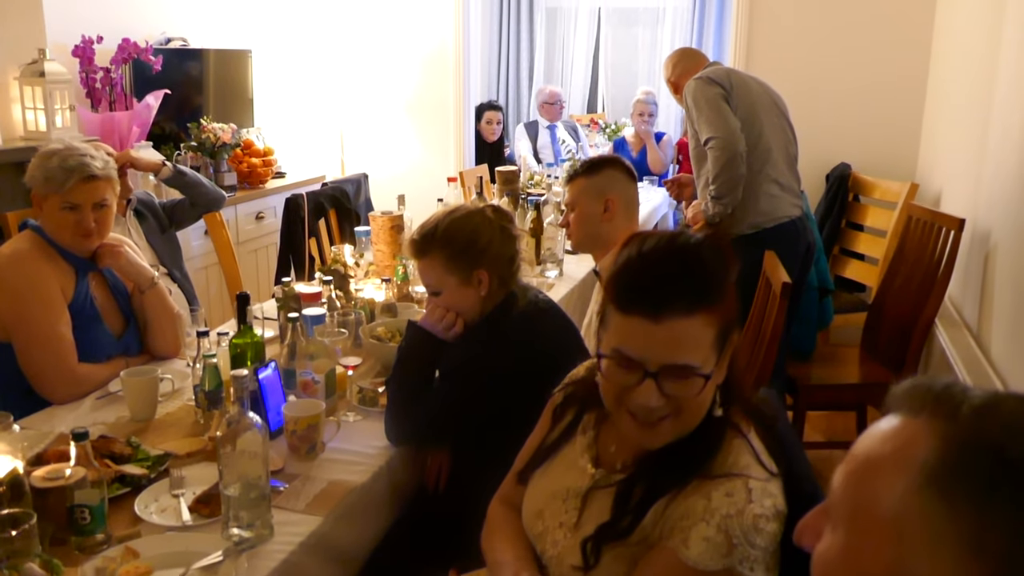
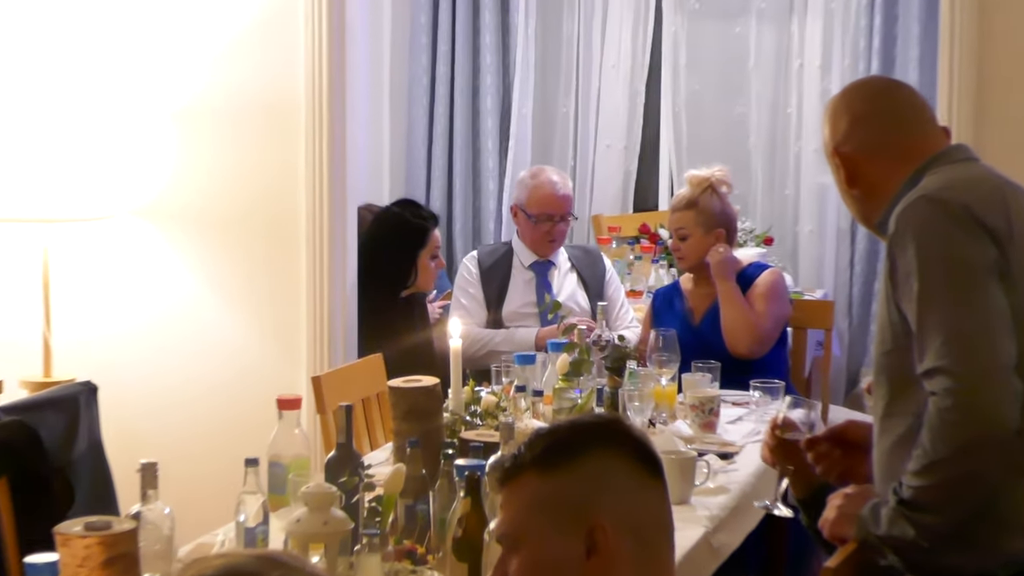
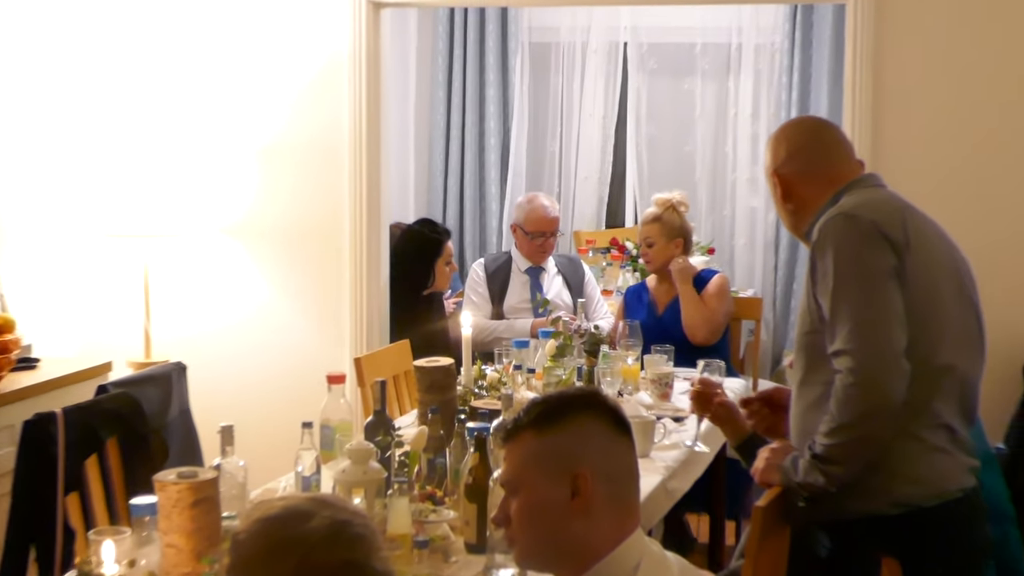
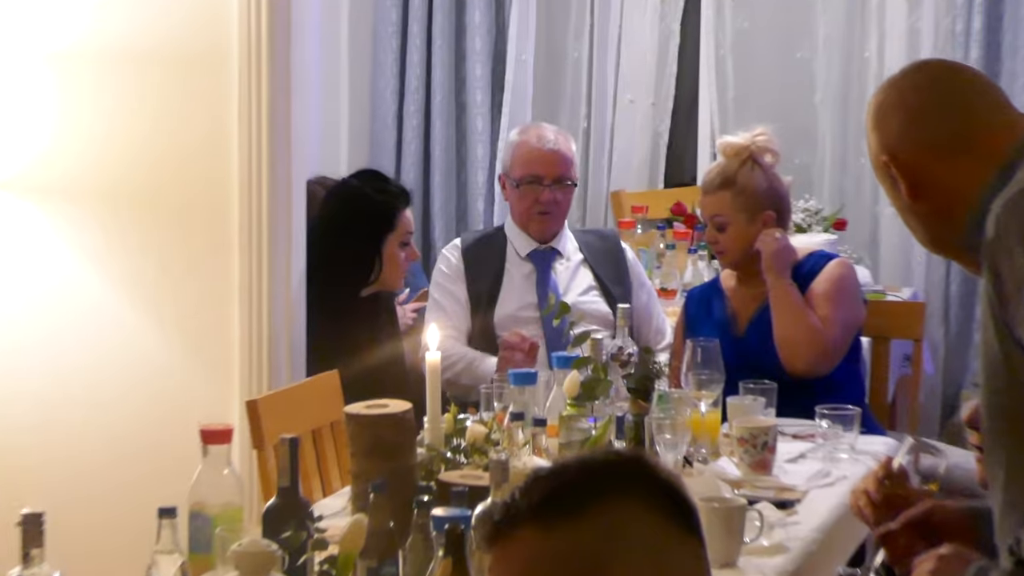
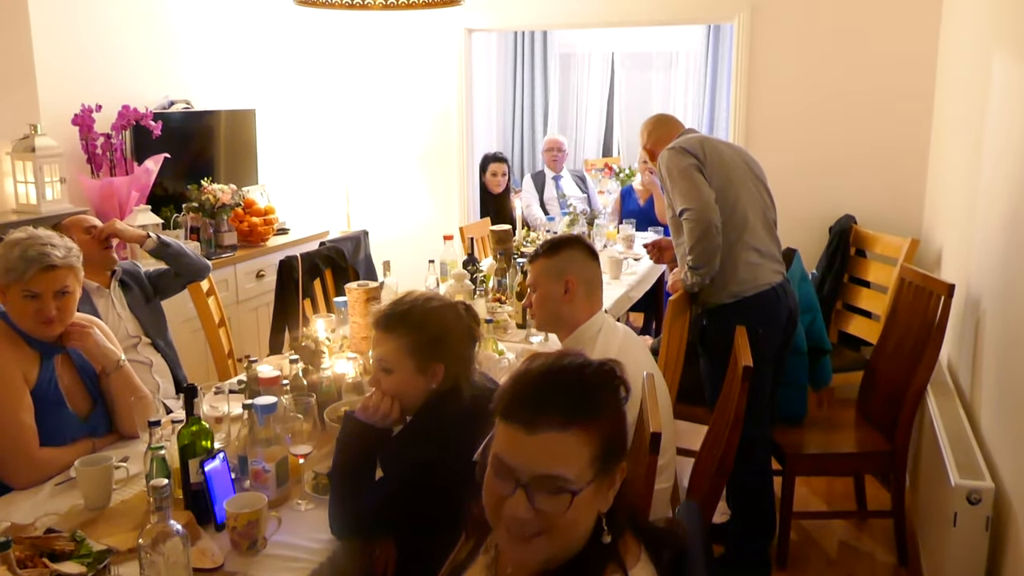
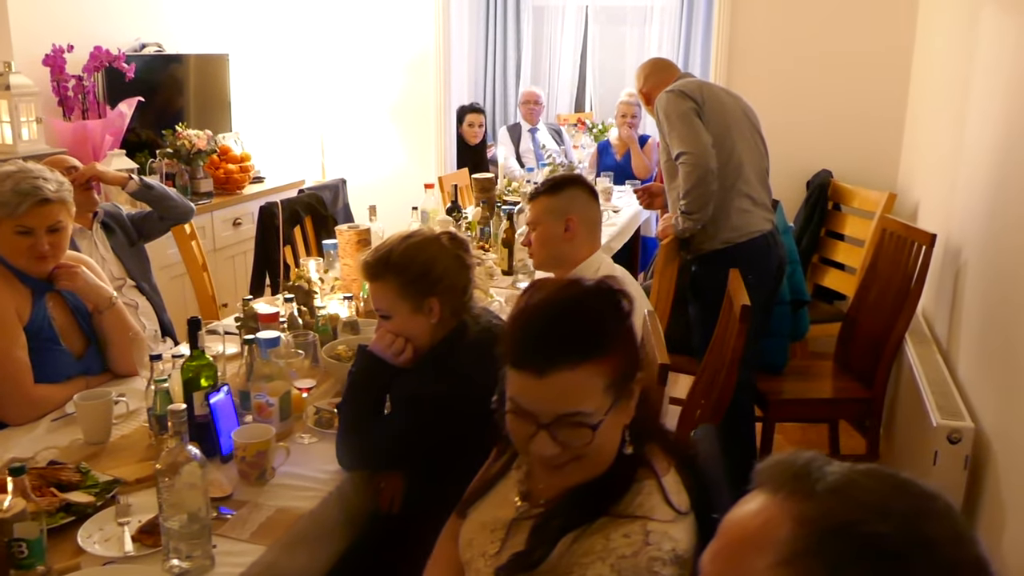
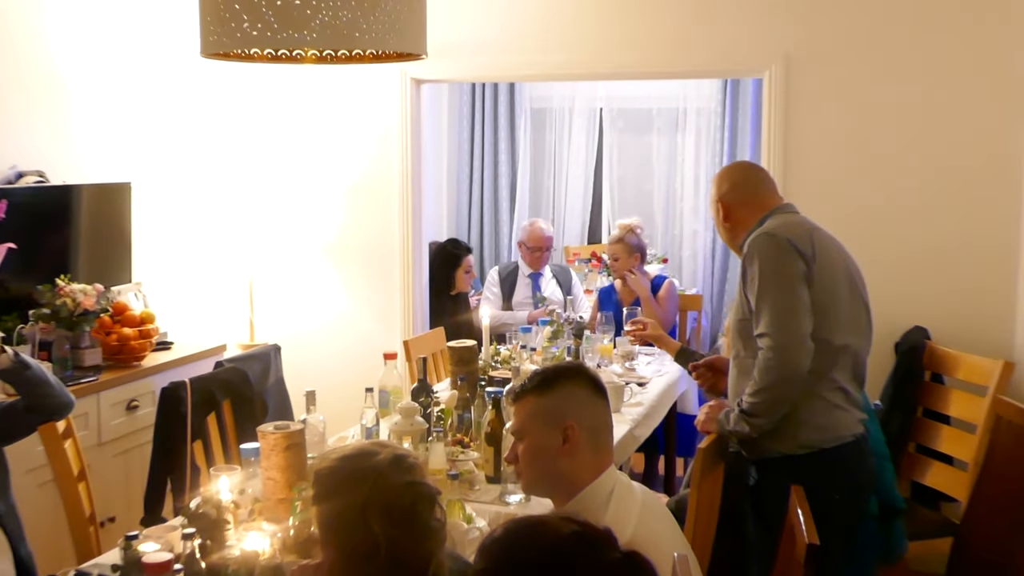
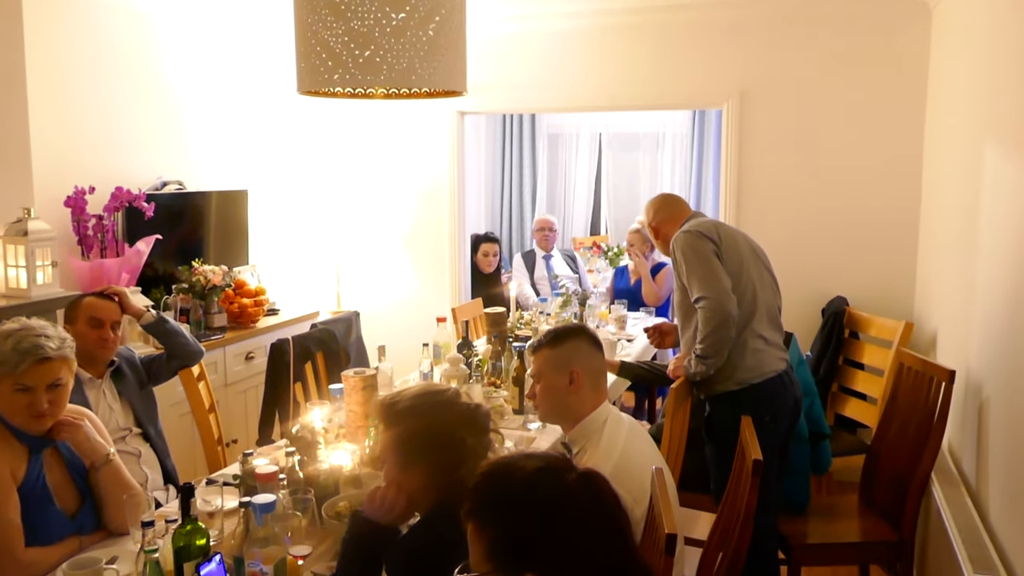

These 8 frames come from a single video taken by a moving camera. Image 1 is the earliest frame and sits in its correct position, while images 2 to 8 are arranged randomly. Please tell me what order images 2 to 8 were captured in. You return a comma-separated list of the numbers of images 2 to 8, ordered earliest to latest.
6, 5, 8, 7, 3, 2, 4
